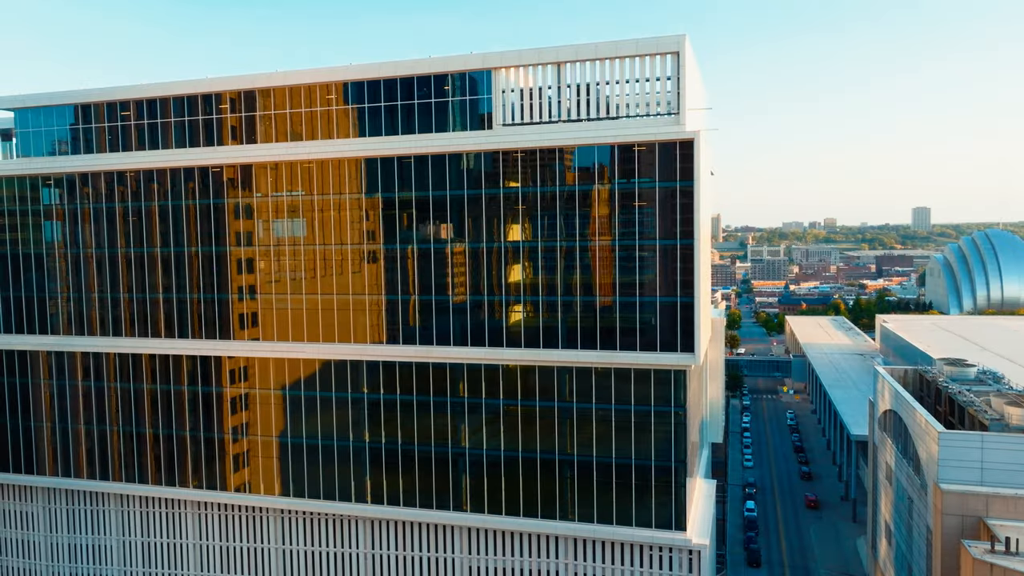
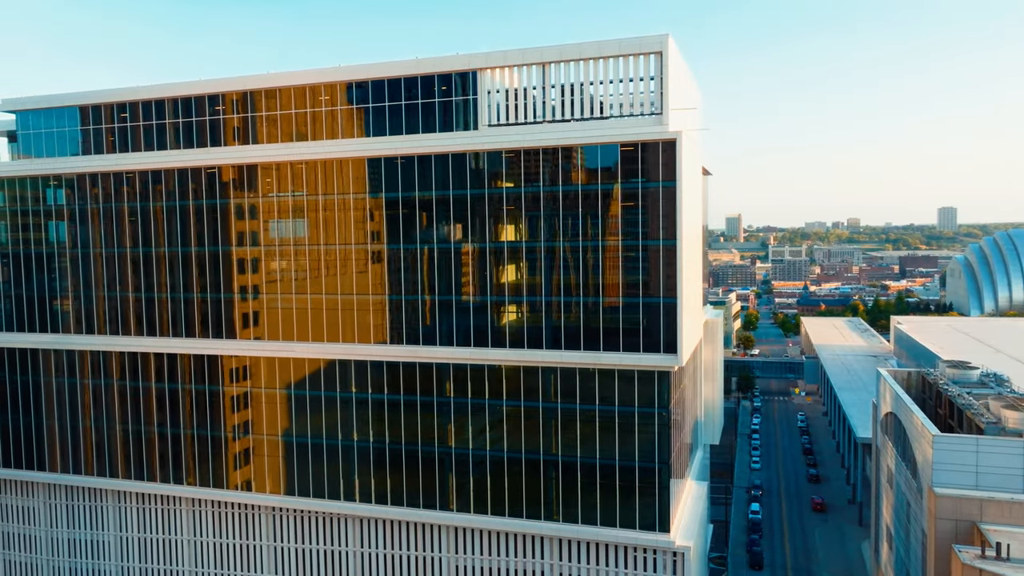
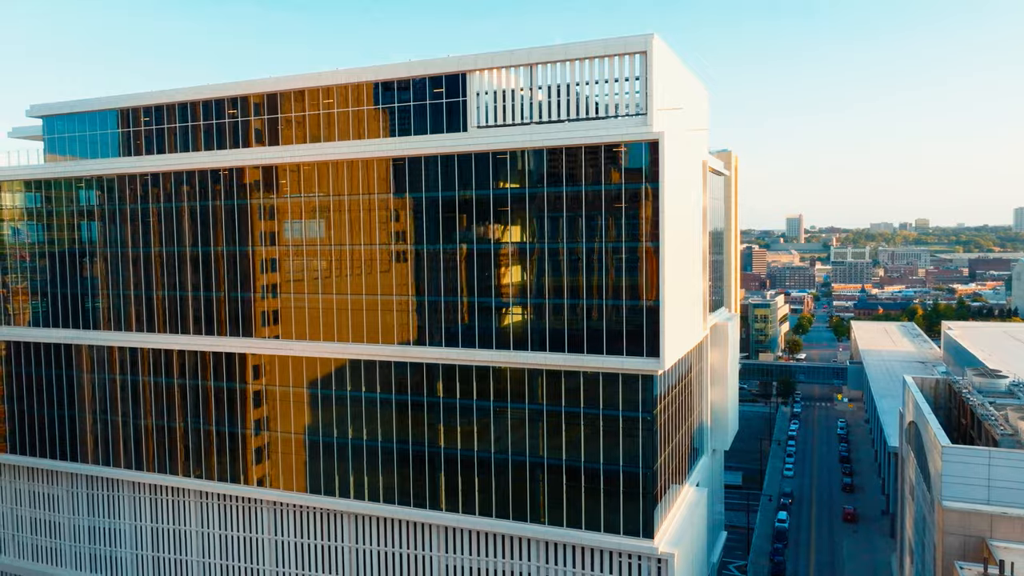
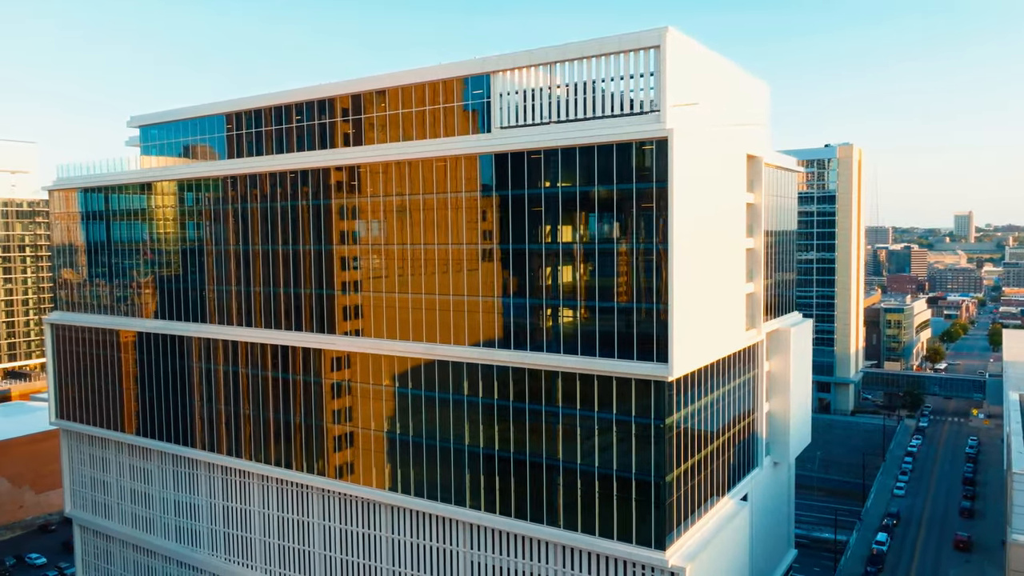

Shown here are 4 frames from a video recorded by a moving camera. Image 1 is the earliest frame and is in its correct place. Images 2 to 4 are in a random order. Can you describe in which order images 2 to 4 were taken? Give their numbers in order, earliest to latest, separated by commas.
2, 3, 4
